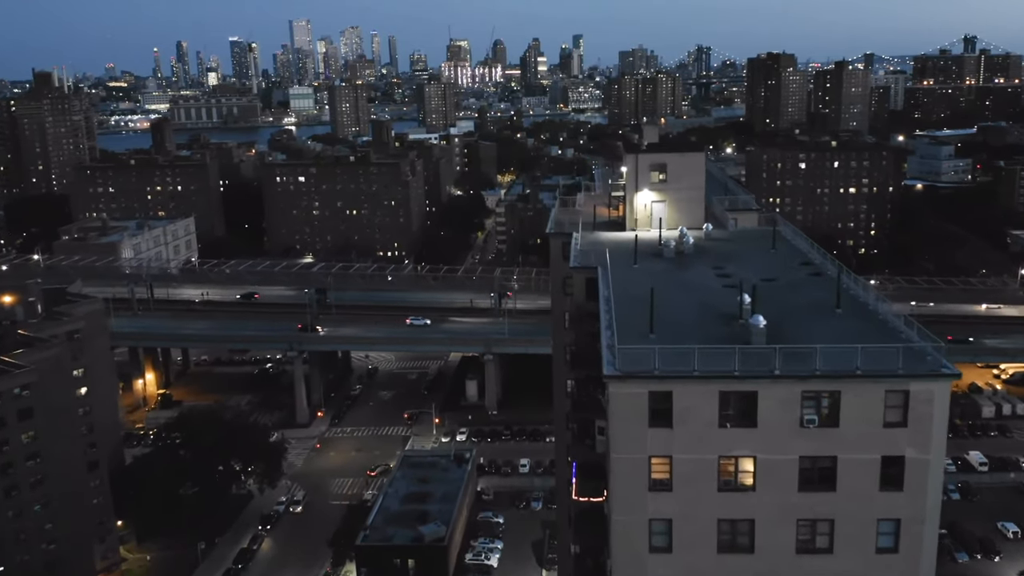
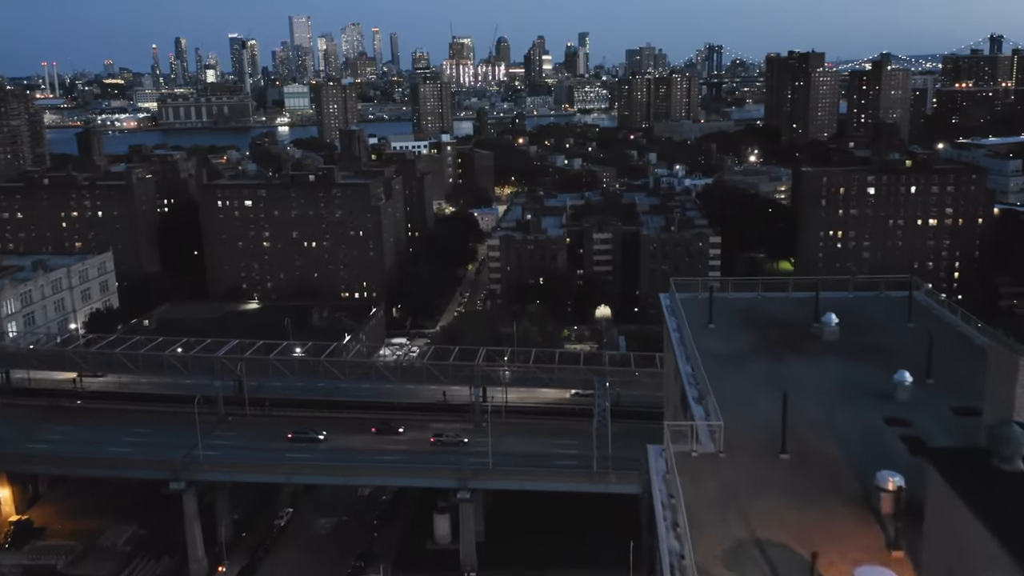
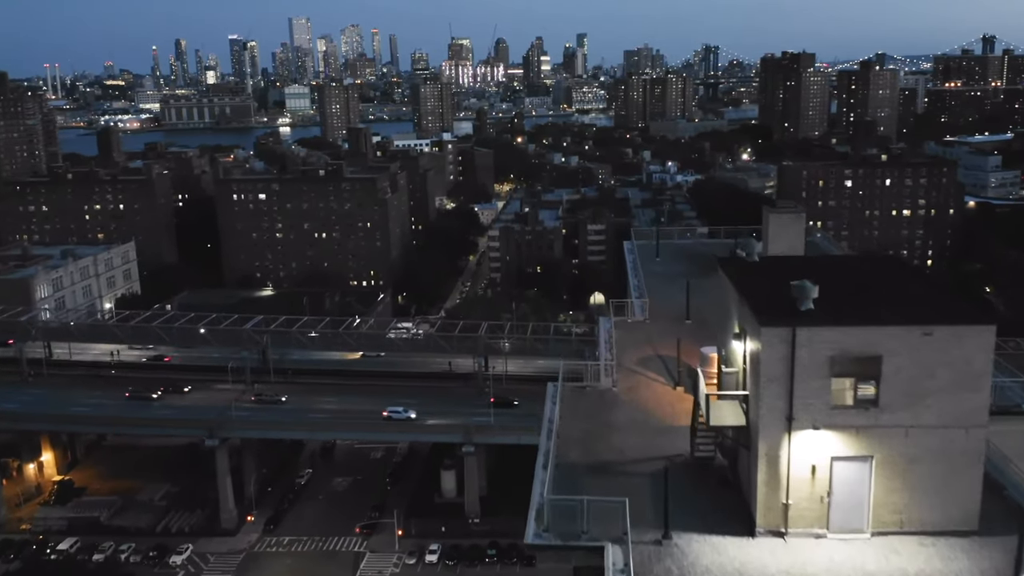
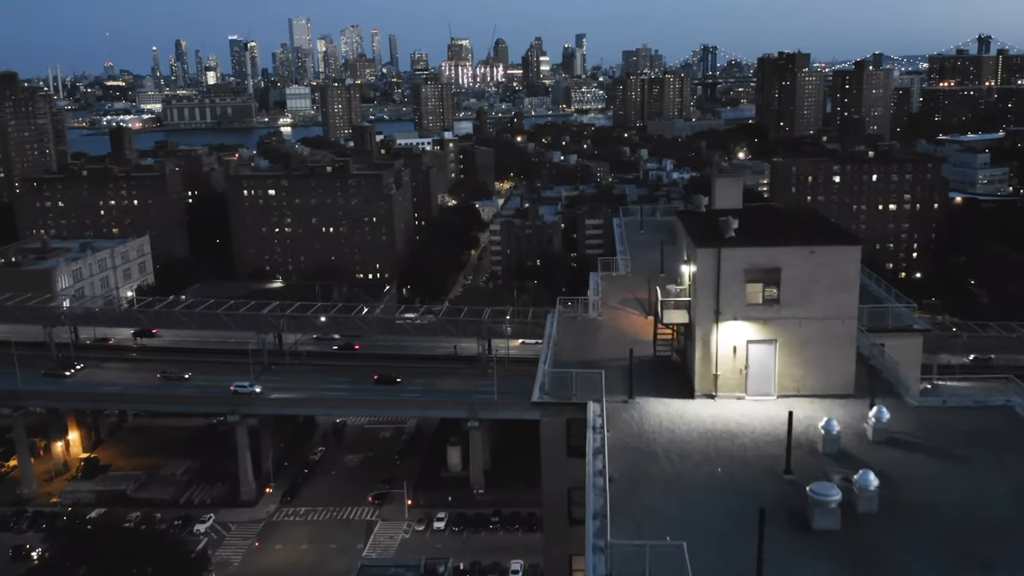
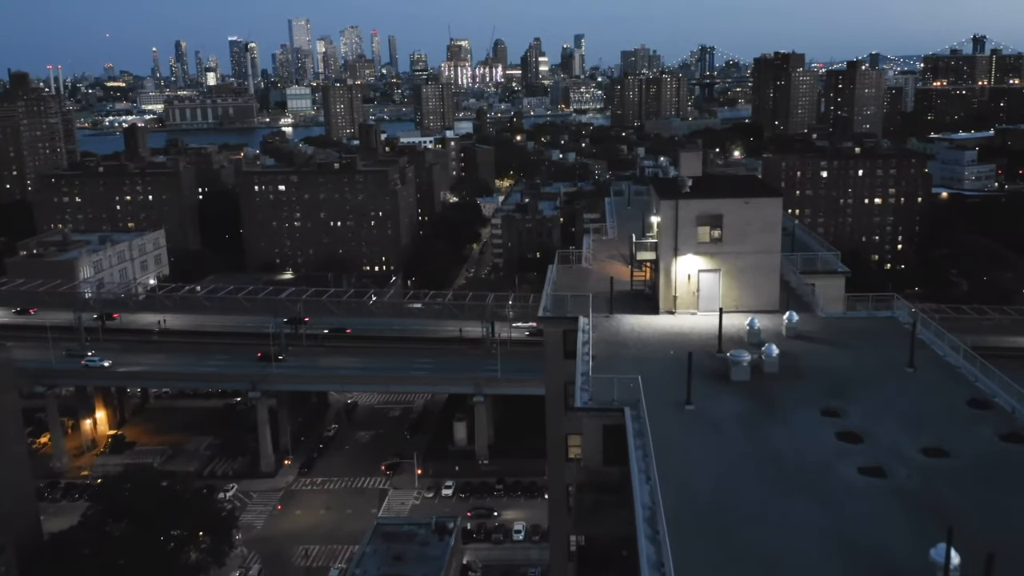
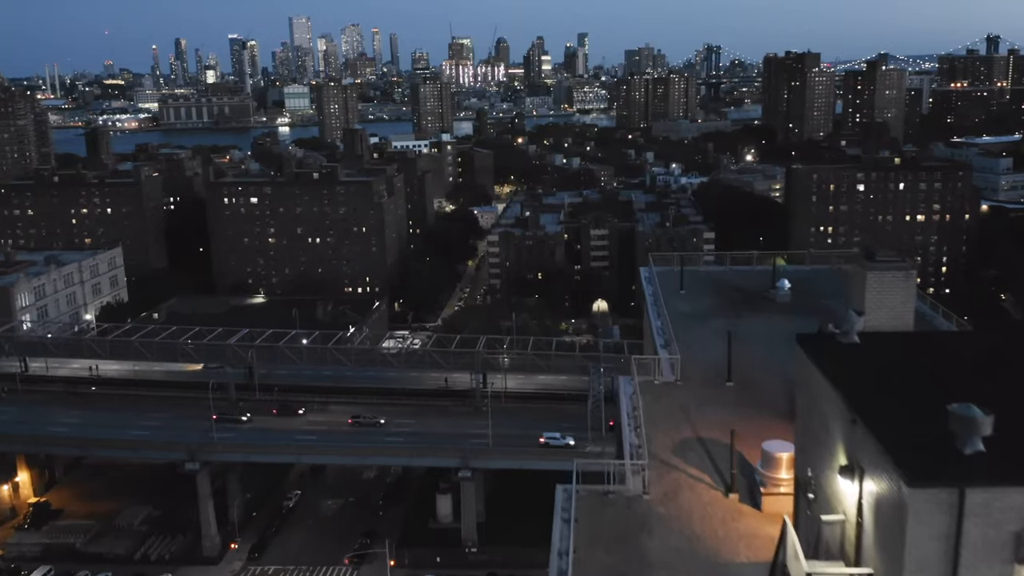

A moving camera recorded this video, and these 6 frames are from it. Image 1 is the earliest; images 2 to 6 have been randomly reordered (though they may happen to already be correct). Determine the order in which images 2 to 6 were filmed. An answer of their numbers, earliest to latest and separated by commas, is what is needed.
5, 4, 3, 6, 2
